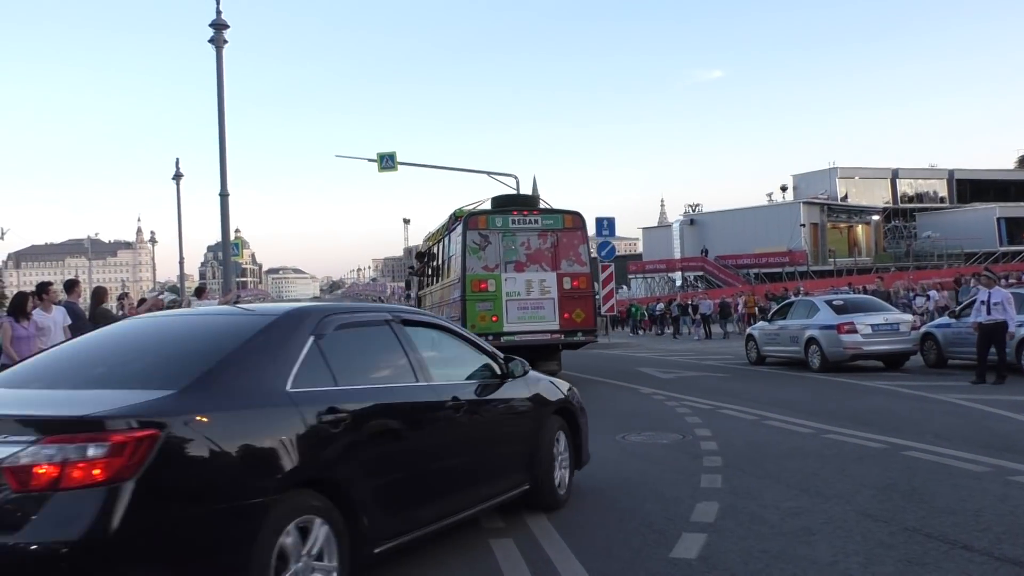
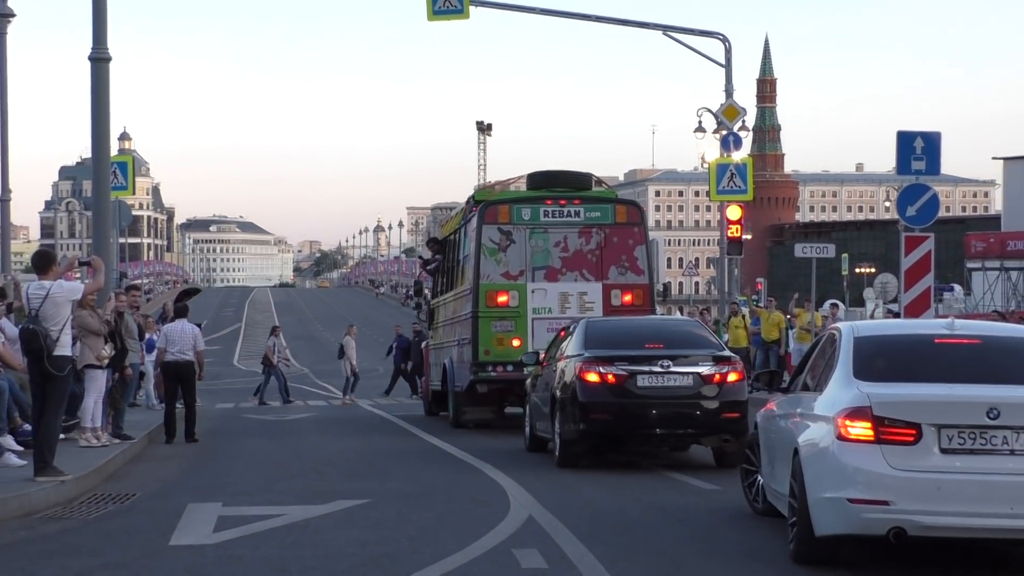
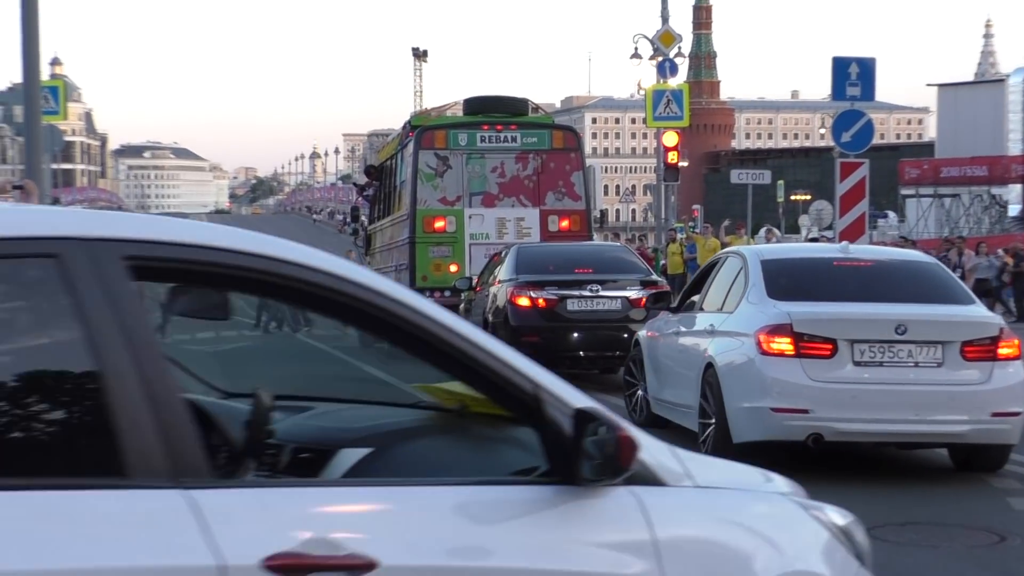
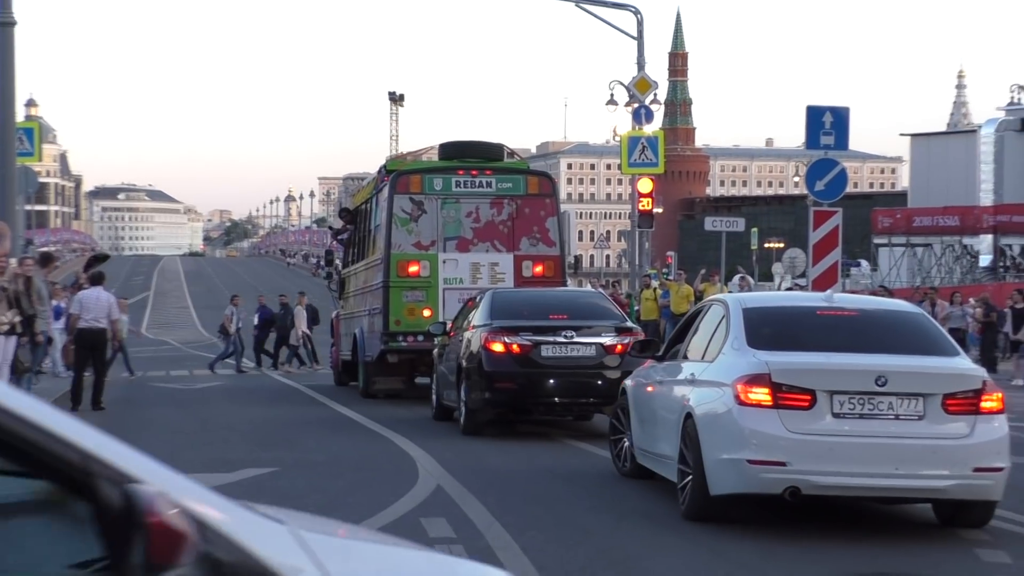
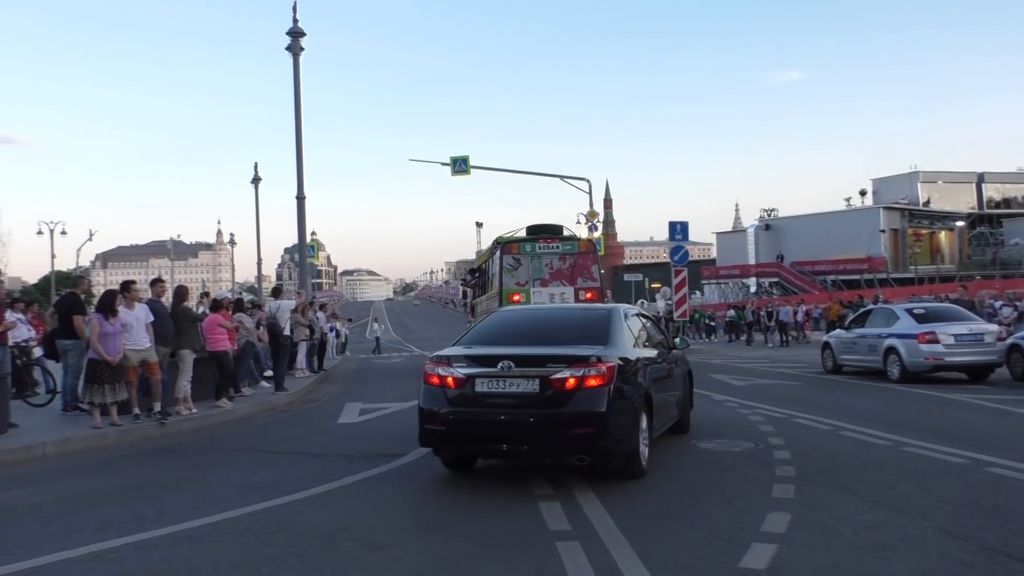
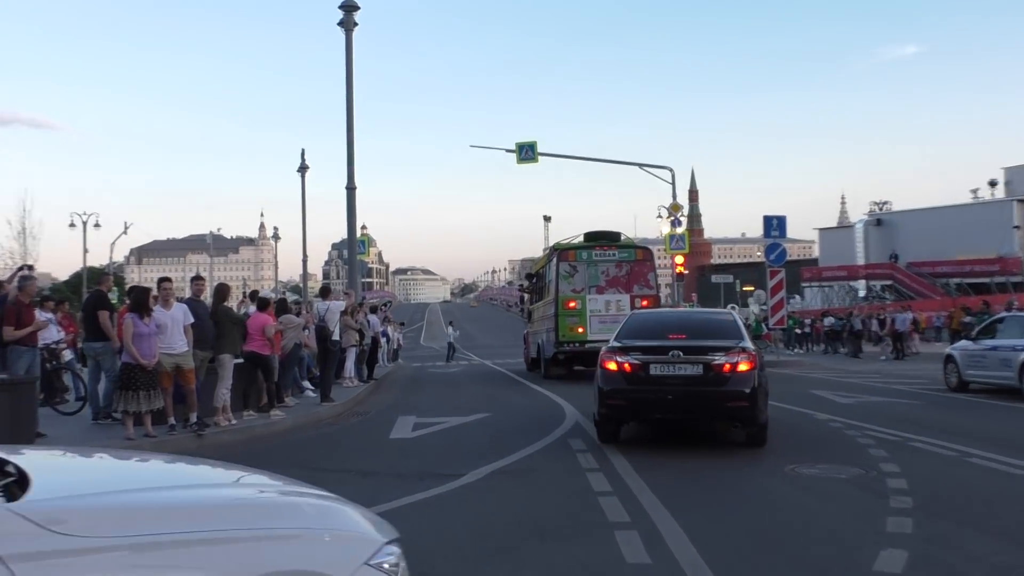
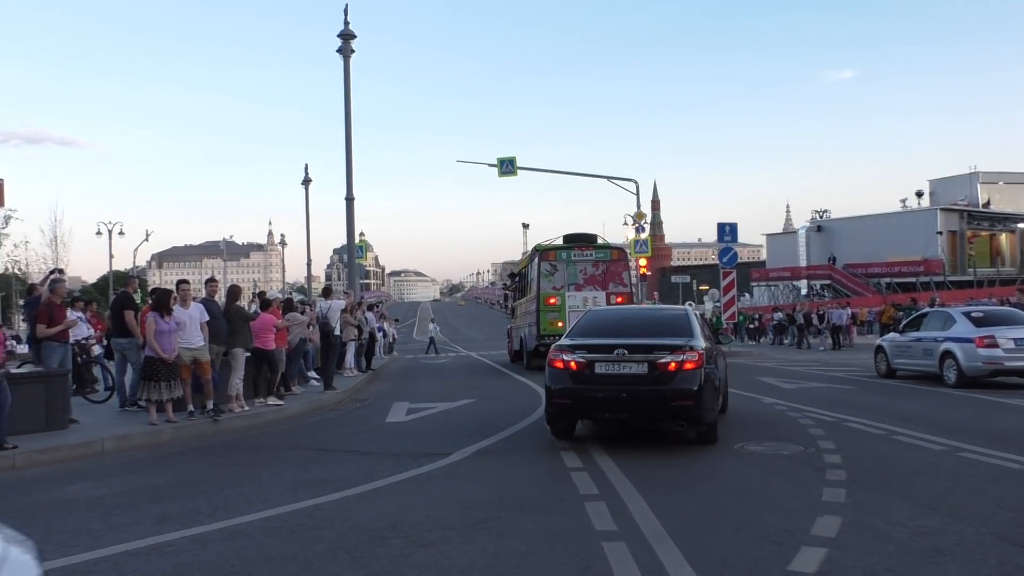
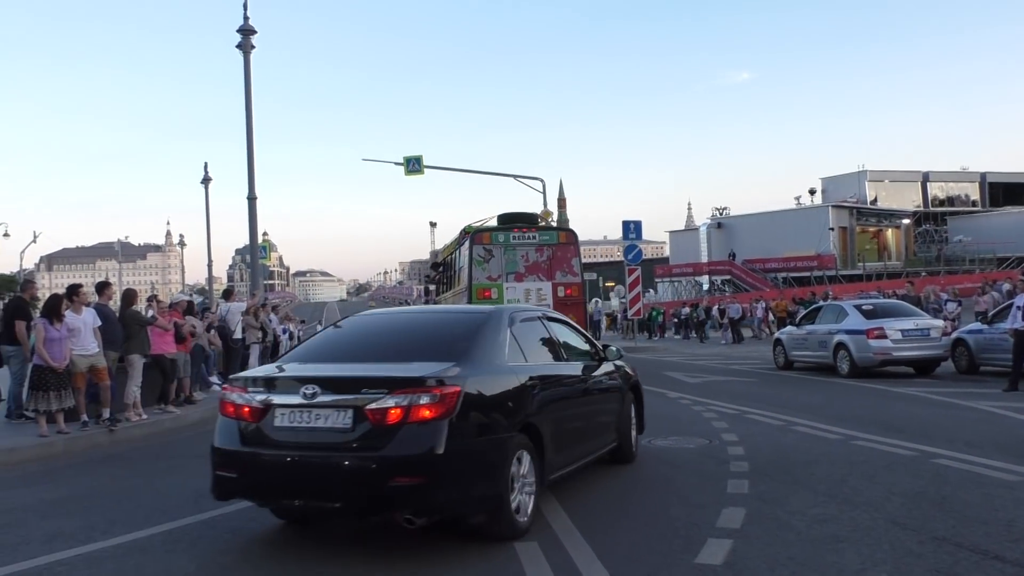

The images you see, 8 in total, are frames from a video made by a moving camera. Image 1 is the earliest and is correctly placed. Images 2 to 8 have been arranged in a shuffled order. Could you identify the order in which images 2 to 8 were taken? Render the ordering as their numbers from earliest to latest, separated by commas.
8, 5, 7, 6, 2, 4, 3
